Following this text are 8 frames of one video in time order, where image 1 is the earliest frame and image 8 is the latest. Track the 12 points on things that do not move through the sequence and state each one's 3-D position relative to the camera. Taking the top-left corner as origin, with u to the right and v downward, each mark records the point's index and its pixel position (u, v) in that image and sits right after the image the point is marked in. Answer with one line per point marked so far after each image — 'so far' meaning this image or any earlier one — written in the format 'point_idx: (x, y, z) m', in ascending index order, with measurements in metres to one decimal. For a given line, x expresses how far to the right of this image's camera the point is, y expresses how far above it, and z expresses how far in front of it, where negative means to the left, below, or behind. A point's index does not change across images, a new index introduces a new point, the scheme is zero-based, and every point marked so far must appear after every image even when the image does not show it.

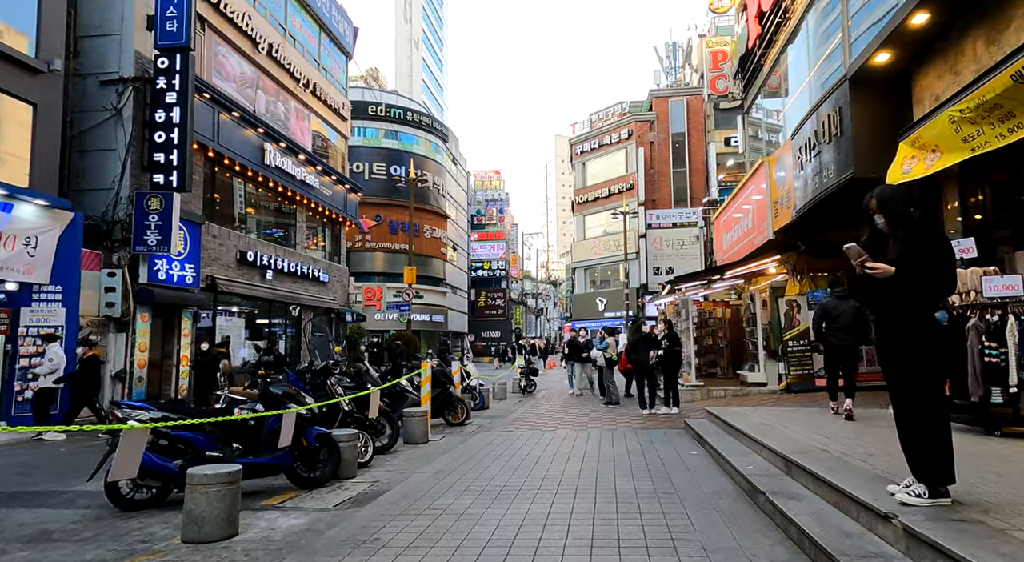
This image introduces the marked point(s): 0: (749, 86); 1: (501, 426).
0: (+7.6, +6.3, +19.9) m
1: (-0.2, -2.6, +11.3) m
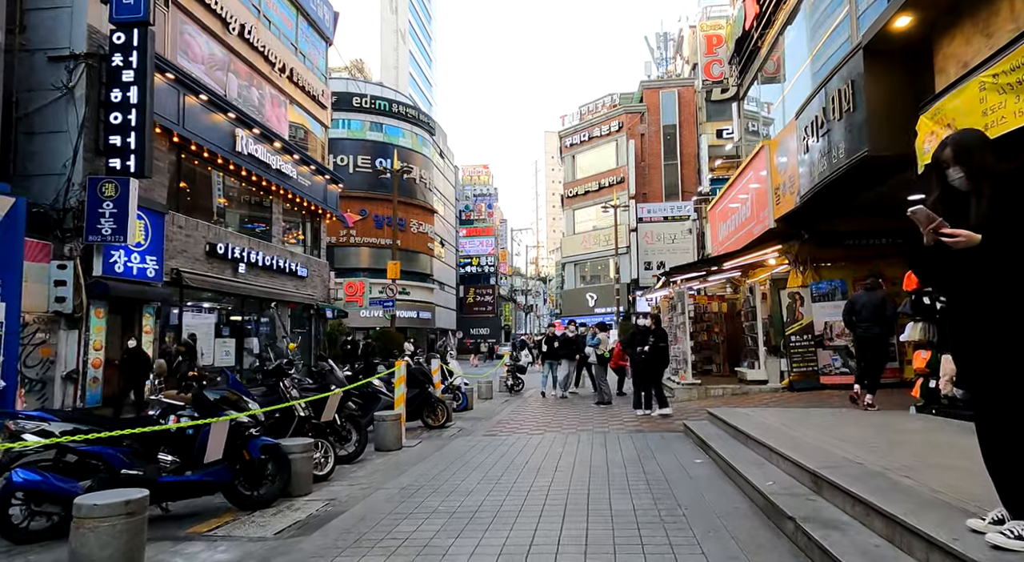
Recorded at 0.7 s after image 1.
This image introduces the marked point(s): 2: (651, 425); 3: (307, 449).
0: (+7.2, +6.5, +19.2) m
1: (-0.5, -2.5, +10.4) m
2: (+2.1, -2.2, +9.3) m
3: (-1.8, -1.5, +5.6) m
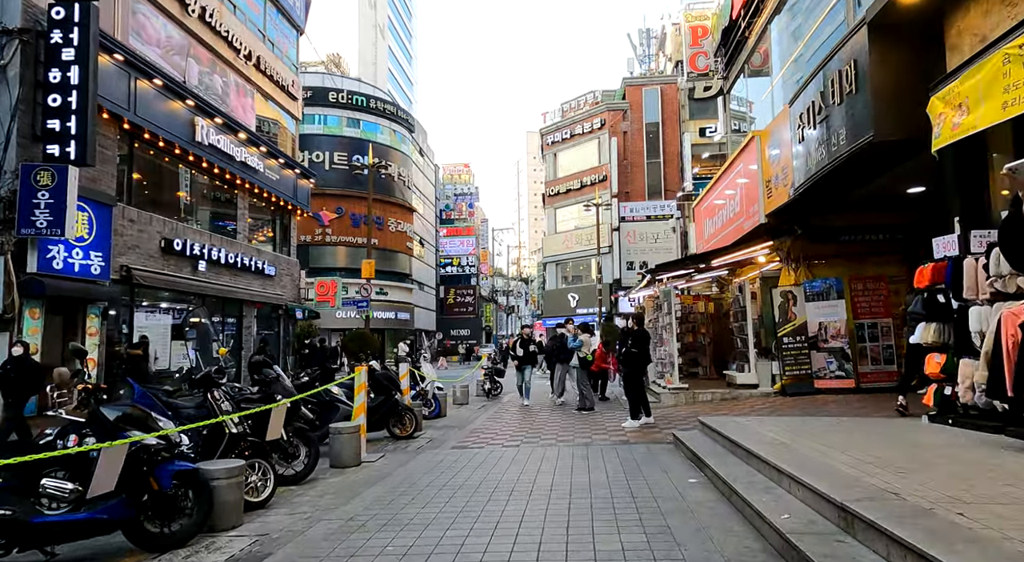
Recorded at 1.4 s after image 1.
0: (+6.6, +6.5, +18.6) m
1: (-0.9, -2.4, +9.6) m
2: (+1.7, -2.1, +8.5) m
3: (-2.1, -1.5, +4.7) m
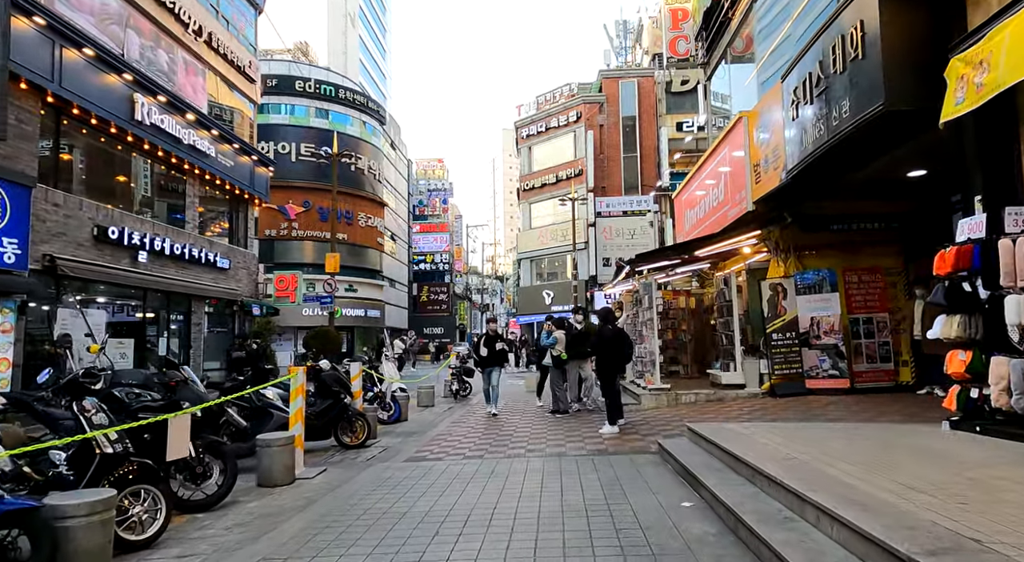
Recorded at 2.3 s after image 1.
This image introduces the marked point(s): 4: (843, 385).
0: (+5.7, +6.6, +17.8) m
1: (-1.3, -2.3, +8.5) m
2: (+1.3, -2.0, +7.6) m
3: (-2.4, -1.3, +3.6) m
4: (+5.3, -1.7, +9.9) m
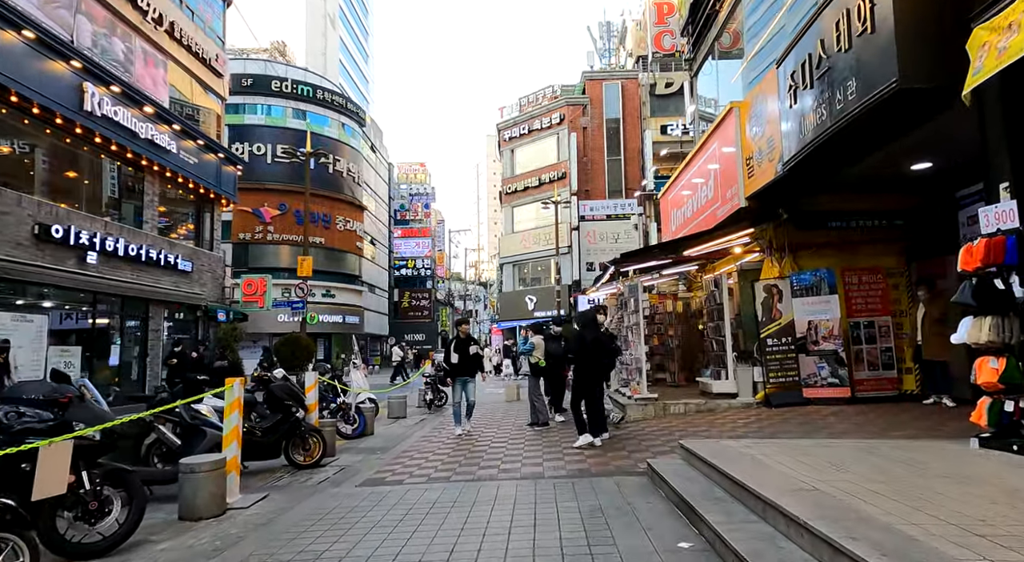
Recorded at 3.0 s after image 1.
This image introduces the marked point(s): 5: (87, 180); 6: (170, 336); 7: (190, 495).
0: (+5.2, +6.5, +17.1) m
1: (-1.7, -2.3, +7.6) m
2: (+0.9, -2.0, +6.7) m
3: (-2.6, -1.3, +2.7) m
4: (+4.9, -1.7, +9.1) m
5: (-10.0, +2.4, +14.6) m
6: (-9.9, -1.6, +18.0) m
7: (-2.7, -1.8, +5.2) m
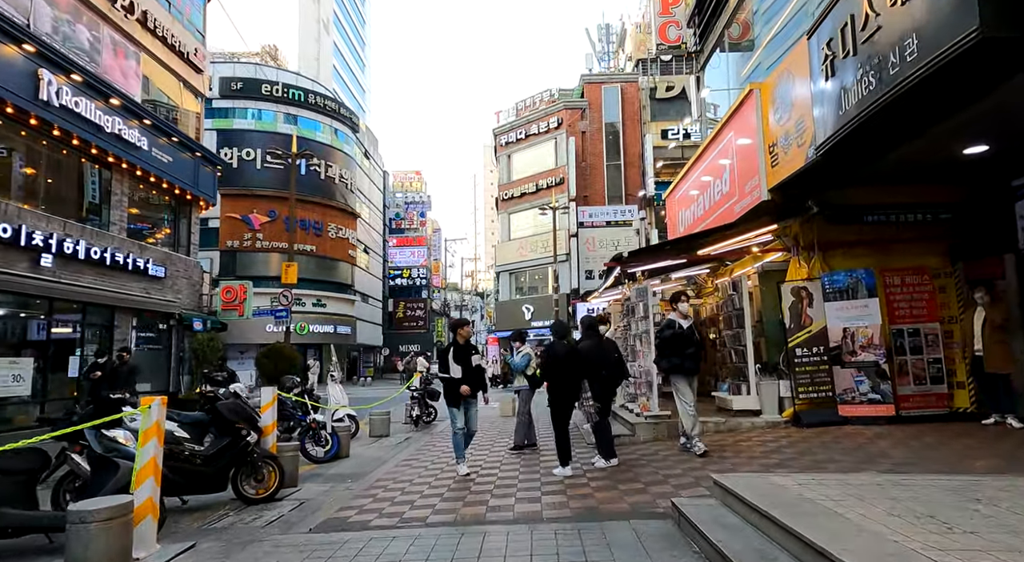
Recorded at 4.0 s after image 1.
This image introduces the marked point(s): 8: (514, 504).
0: (+5.0, +6.4, +16.1) m
1: (-1.8, -2.3, +6.4) m
2: (+0.9, -1.9, +5.5) m
3: (-2.7, -1.2, +1.5) m
4: (+4.8, -1.7, +8.0) m
5: (-10.1, +2.3, +13.4) m
6: (-10.0, -1.8, +16.8) m
7: (-2.8, -1.7, +4.0) m
8: (0.0, -2.0, +5.7) m
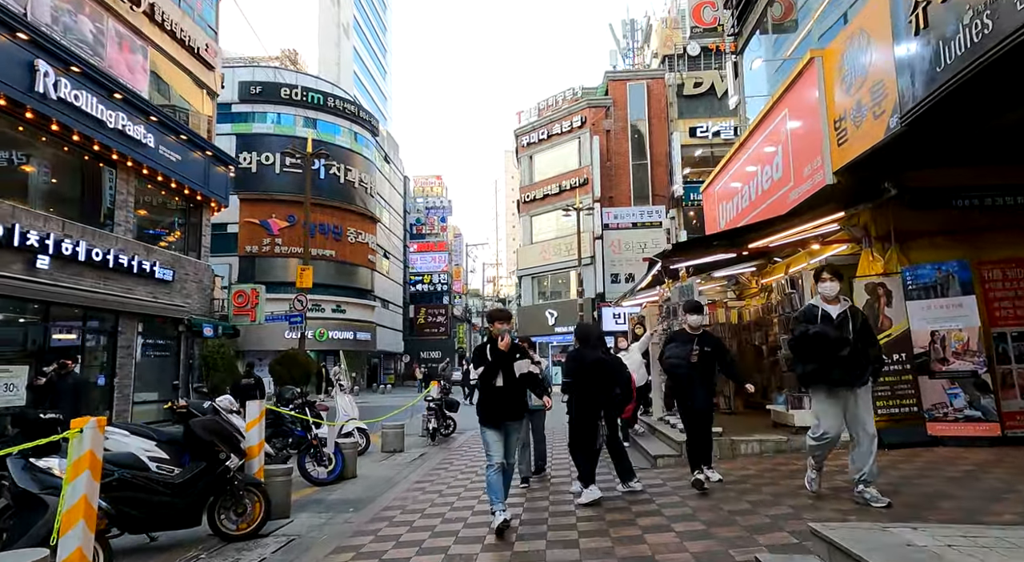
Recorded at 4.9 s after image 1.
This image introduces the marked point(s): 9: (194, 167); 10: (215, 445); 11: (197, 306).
0: (+5.6, +6.4, +14.9) m
1: (-1.5, -2.2, +5.4) m
2: (+1.1, -1.9, +4.4) m
3: (-2.6, -1.1, +0.5) m
4: (+5.1, -1.6, +6.7) m
5: (-9.6, +2.2, +12.7) m
6: (-9.4, -1.9, +16.0) m
7: (-2.6, -1.7, +3.0) m
8: (+0.3, -2.0, +4.6) m
9: (-9.1, +3.3, +17.9) m
10: (-2.5, -1.4, +5.2) m
11: (-9.1, -0.7, +18.1) m
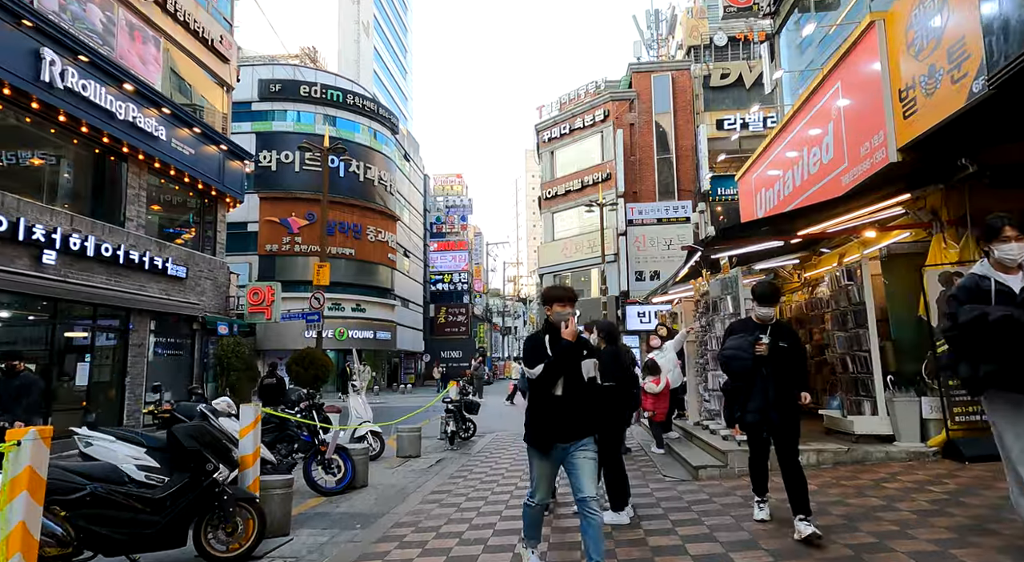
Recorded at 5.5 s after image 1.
0: (+6.1, +6.5, +14.0) m
1: (-1.3, -2.1, +4.7) m
2: (+1.3, -1.8, +3.6) m
3: (-2.5, -1.0, -0.1) m
4: (+5.4, -1.5, +5.8) m
5: (-9.2, +2.3, +12.3) m
6: (-8.8, -1.8, +15.6) m
7: (-2.5, -1.6, +2.4) m
8: (+0.4, -1.9, +3.9) m
9: (-8.5, +3.3, +17.4) m
10: (-2.3, -1.3, +4.6) m
11: (-8.5, -0.7, +17.7) m
